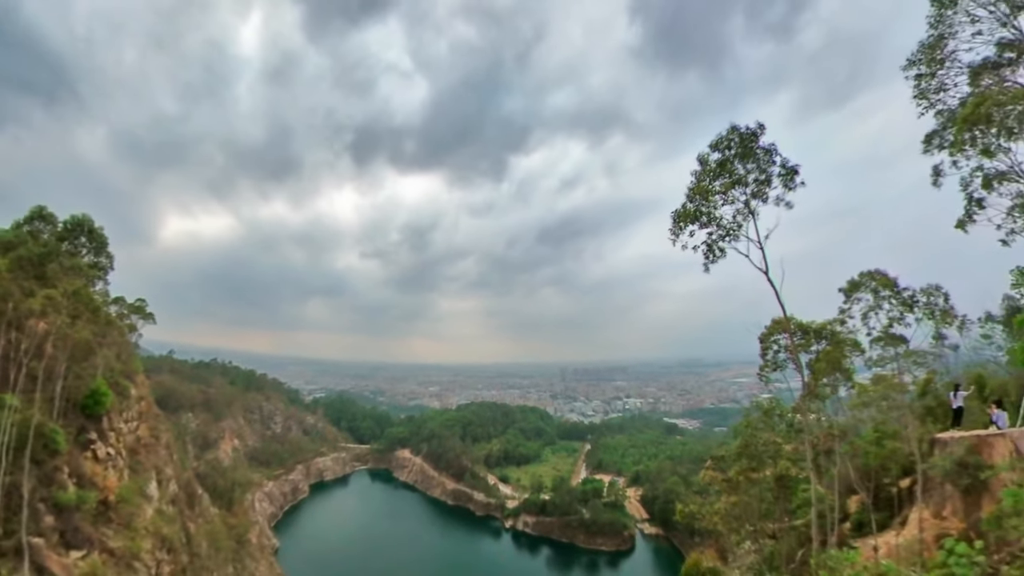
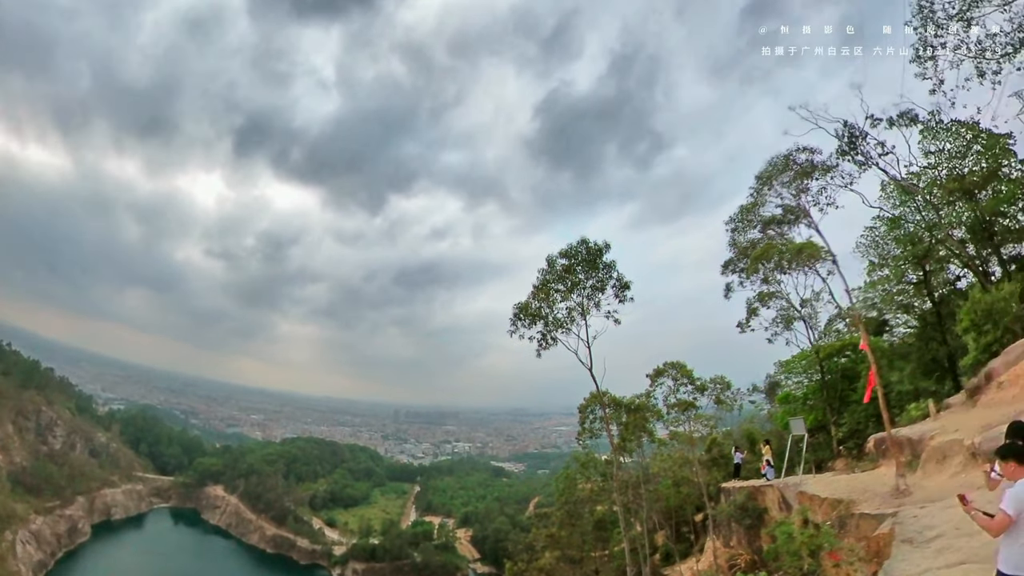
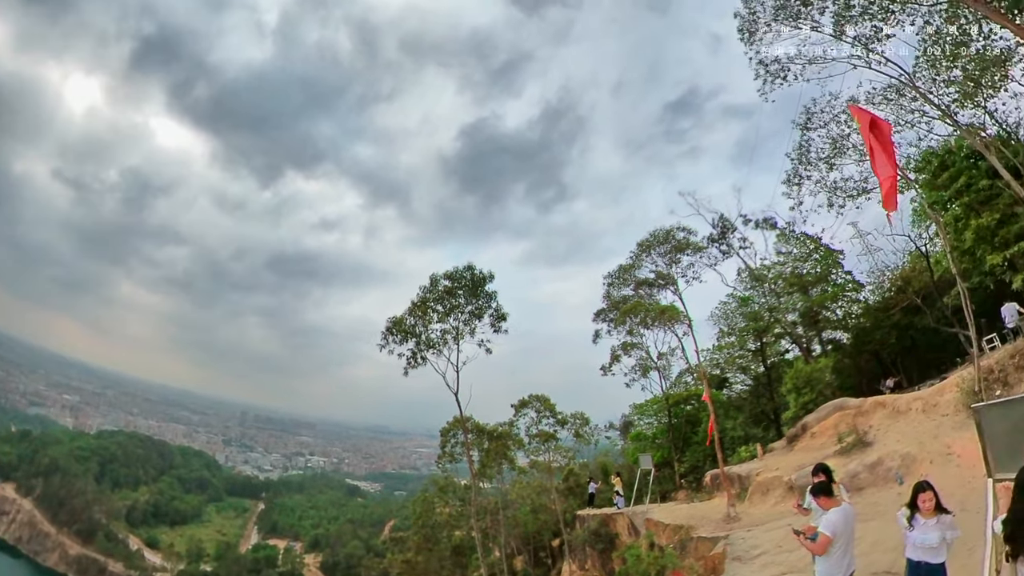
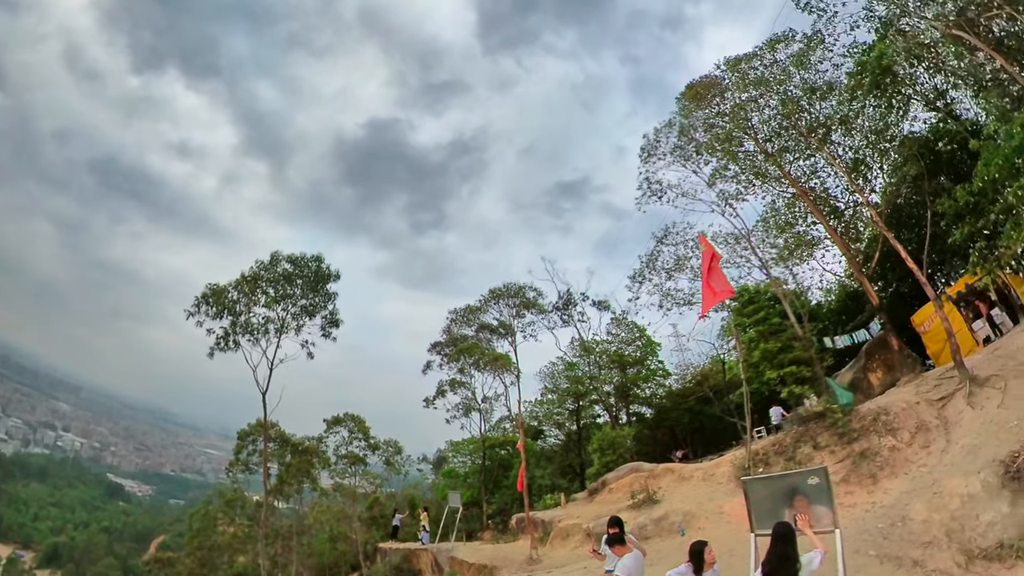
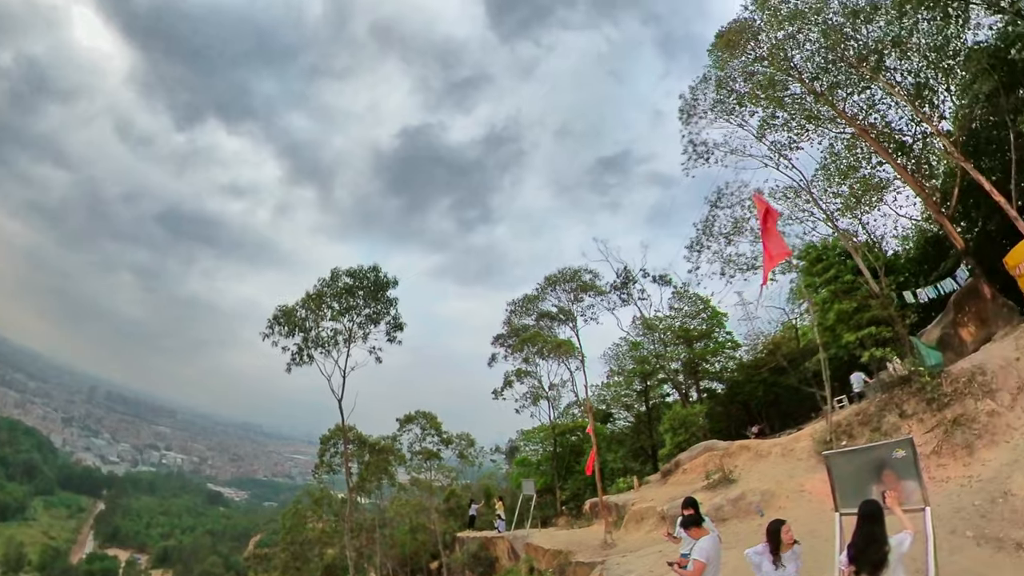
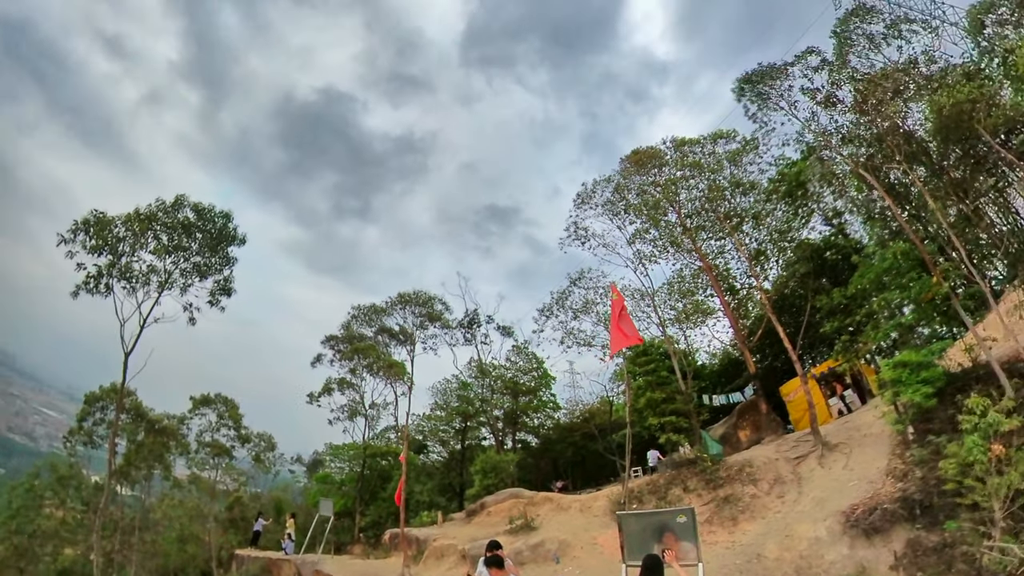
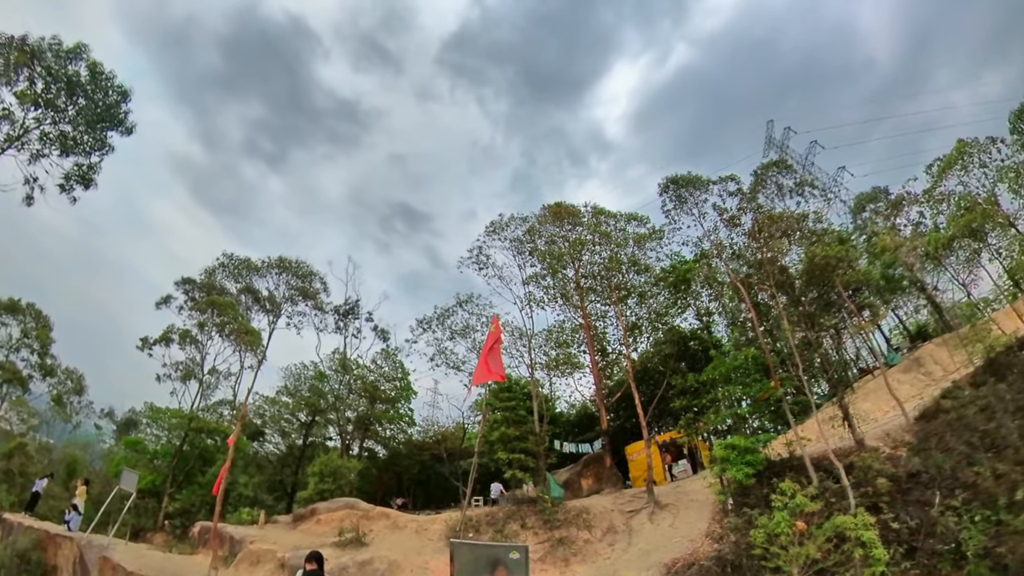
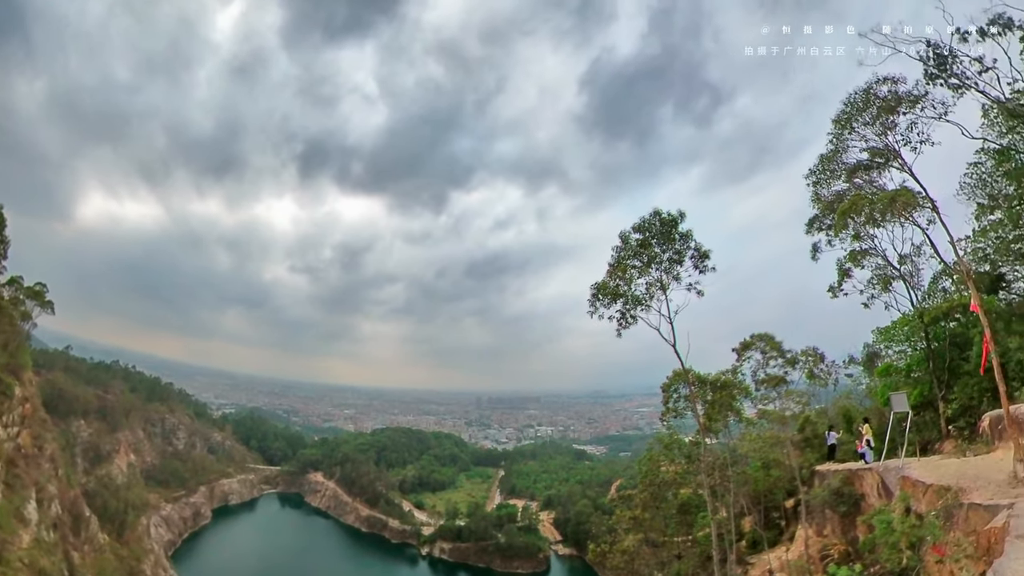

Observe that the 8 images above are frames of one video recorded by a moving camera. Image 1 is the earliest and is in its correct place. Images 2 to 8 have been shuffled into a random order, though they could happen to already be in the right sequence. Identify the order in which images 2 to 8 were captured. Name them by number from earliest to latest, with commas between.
8, 2, 3, 5, 4, 6, 7
